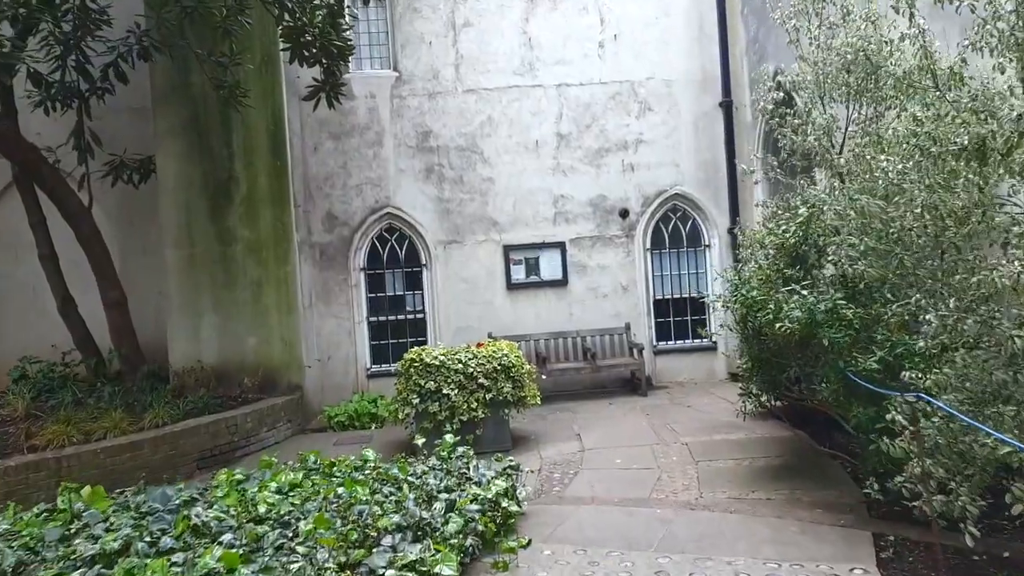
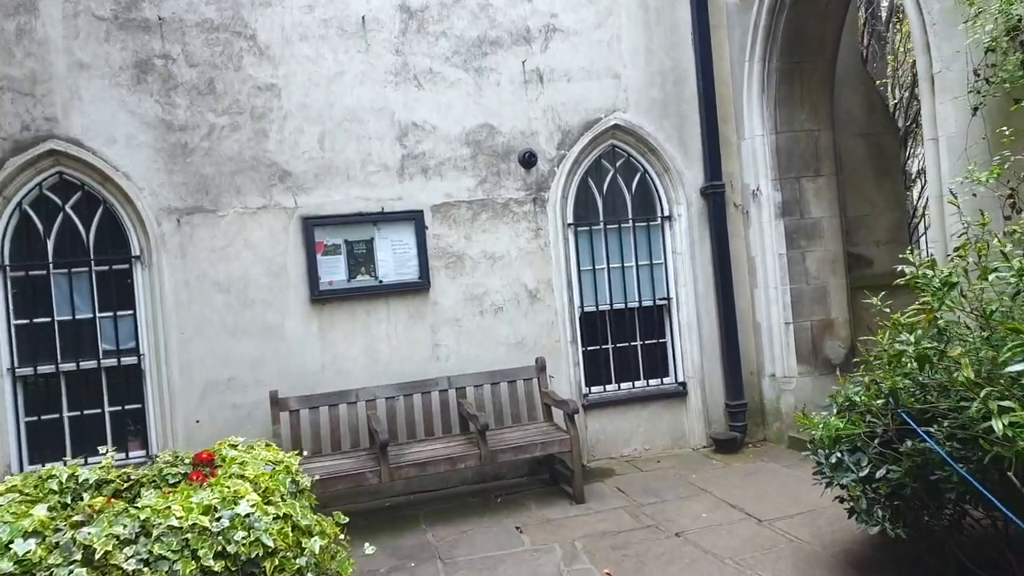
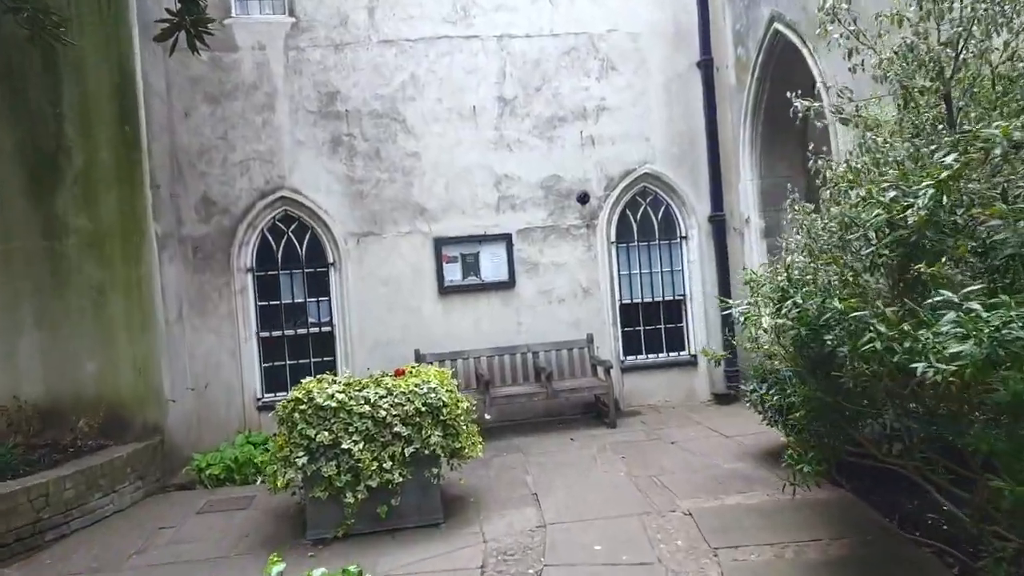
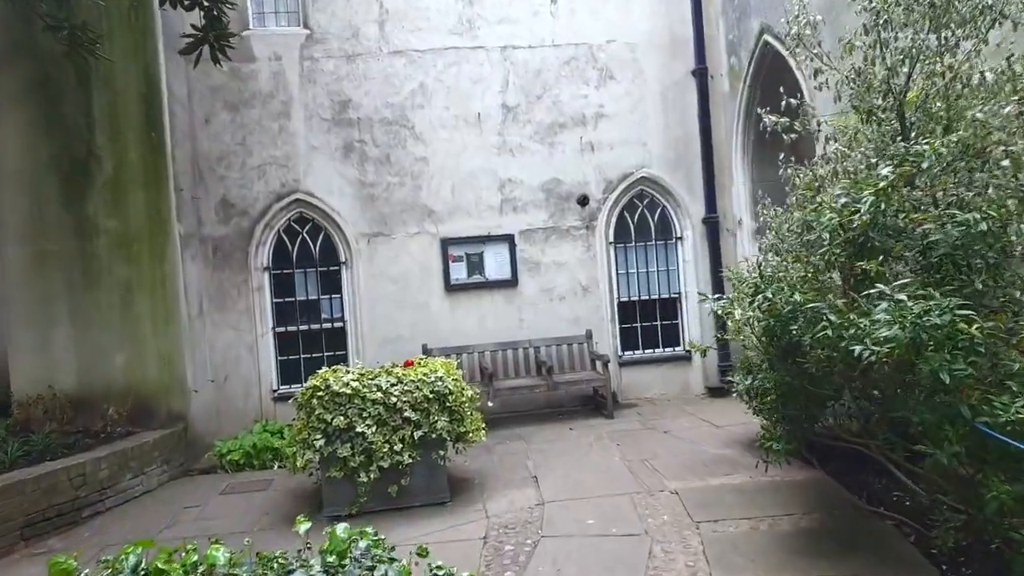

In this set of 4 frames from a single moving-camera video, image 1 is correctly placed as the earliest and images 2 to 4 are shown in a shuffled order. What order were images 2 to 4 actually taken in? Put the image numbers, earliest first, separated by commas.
4, 3, 2
